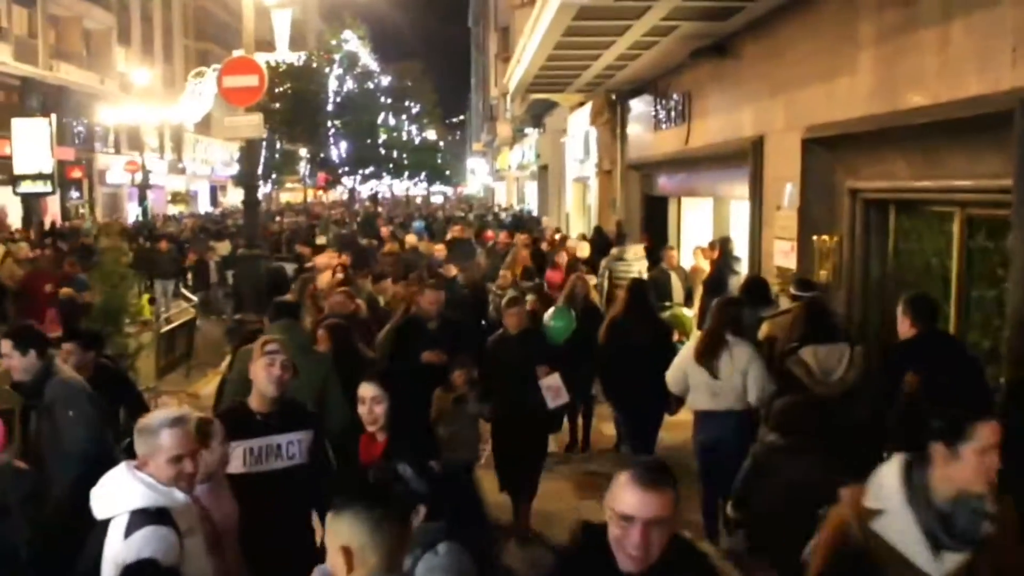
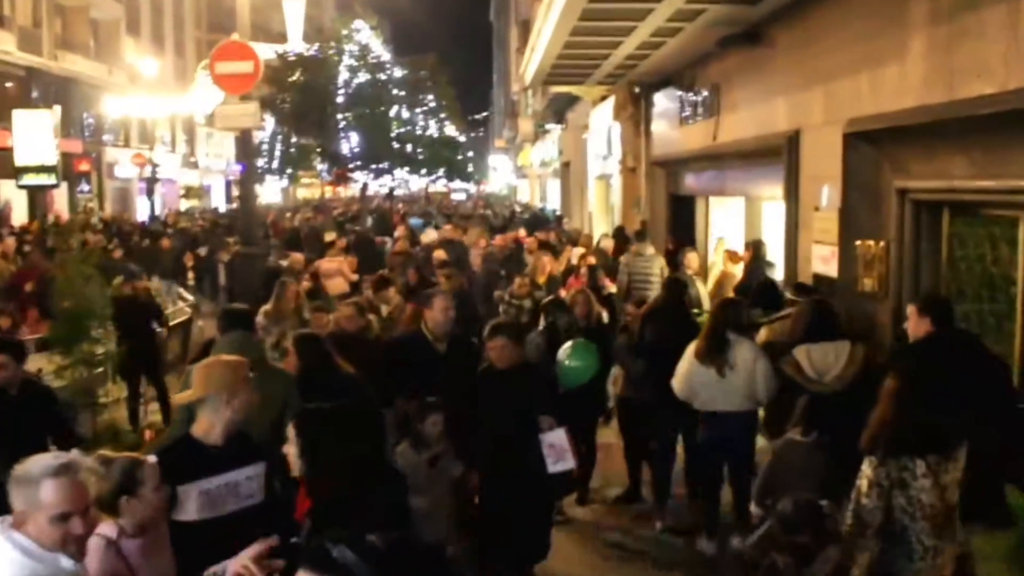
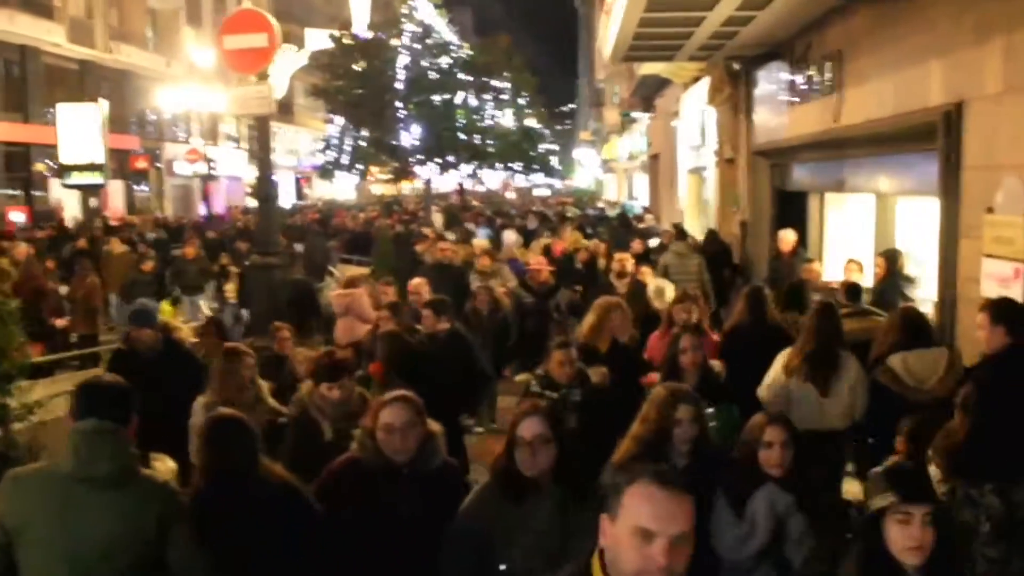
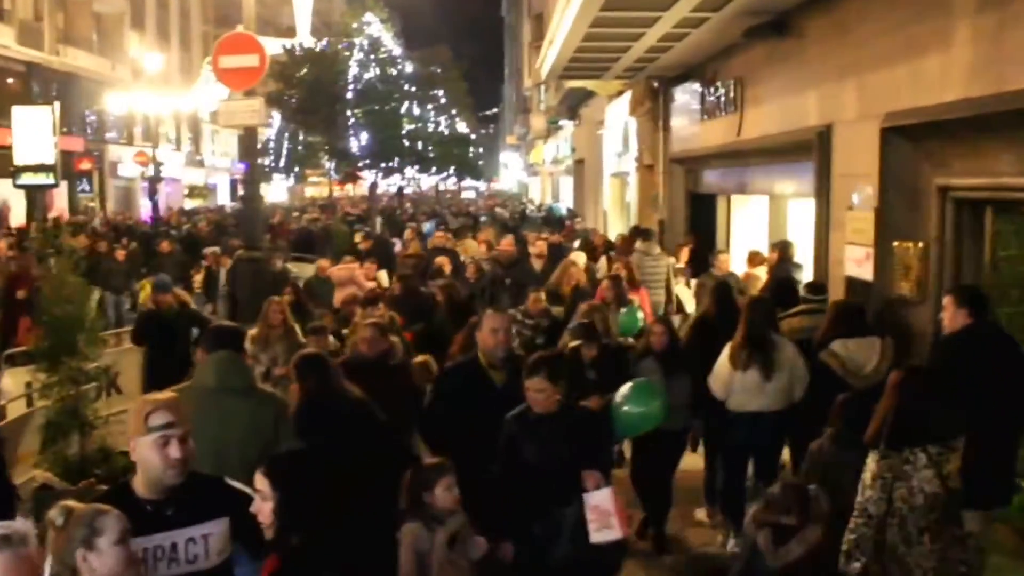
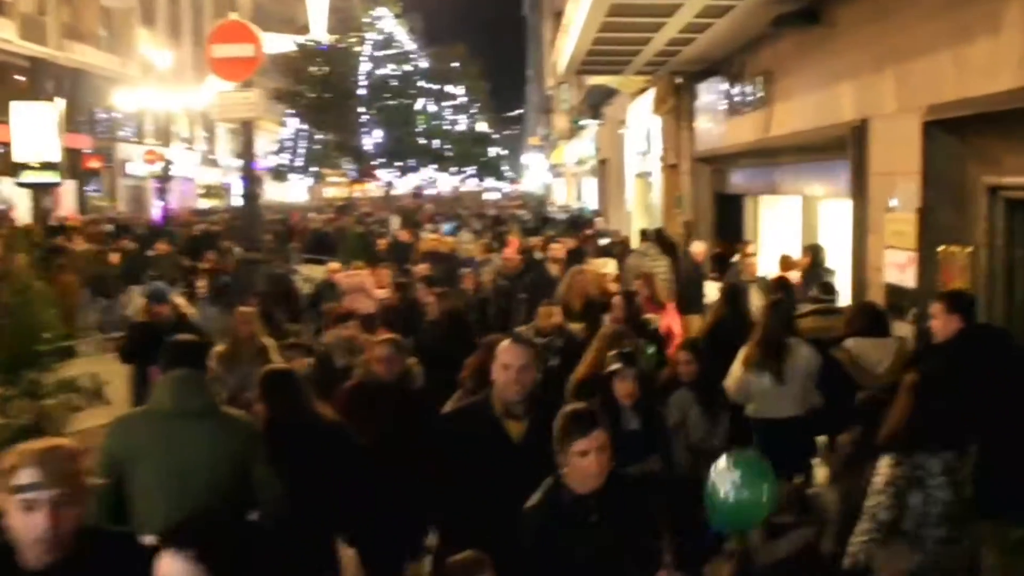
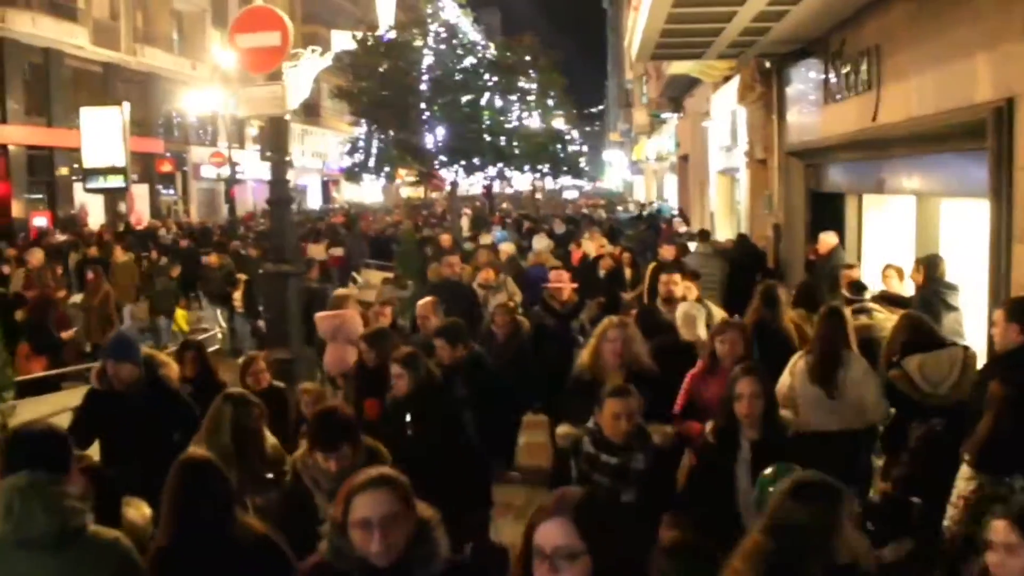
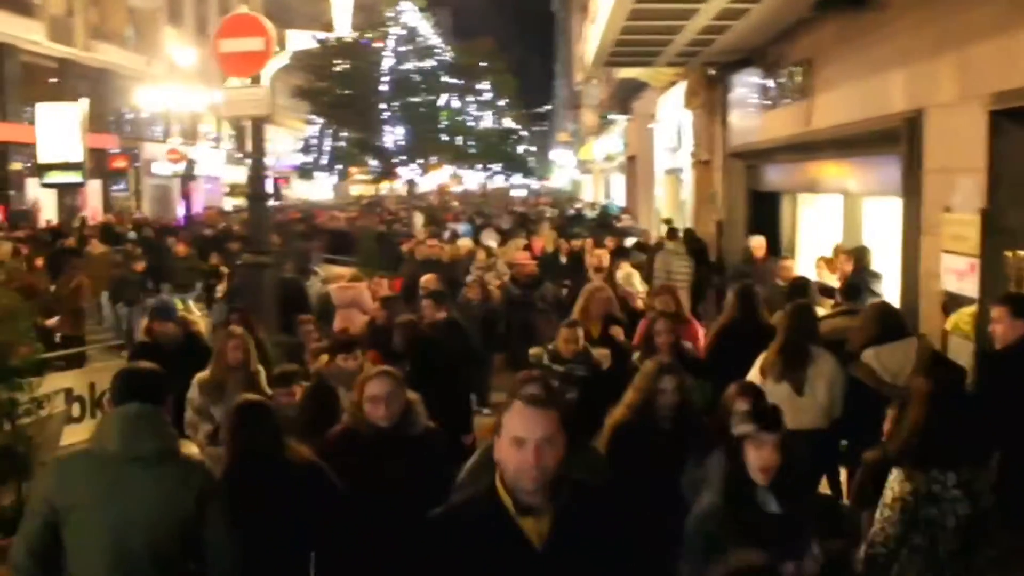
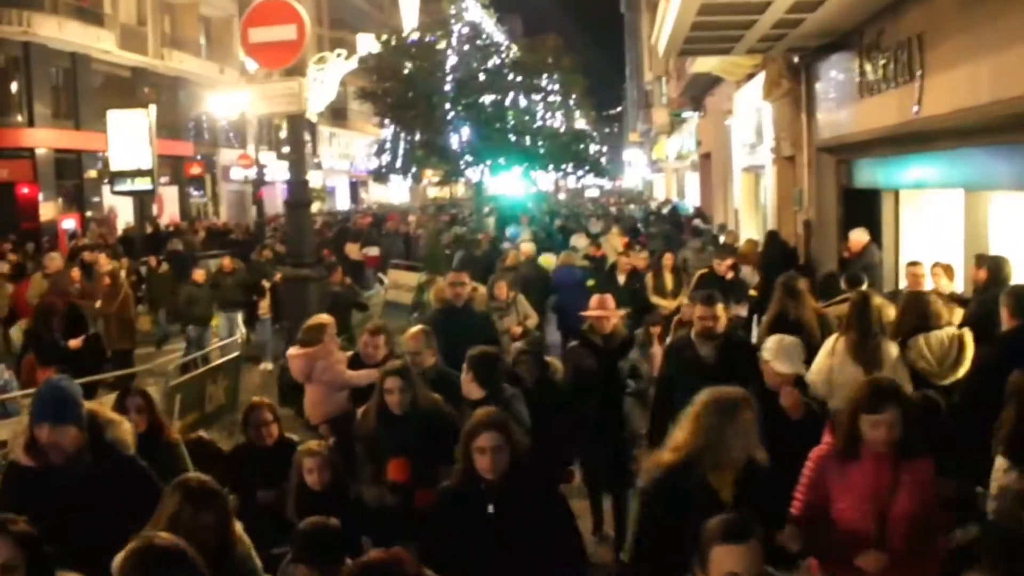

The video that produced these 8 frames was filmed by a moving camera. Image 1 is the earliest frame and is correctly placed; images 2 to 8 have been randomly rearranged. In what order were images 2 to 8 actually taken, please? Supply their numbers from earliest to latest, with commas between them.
2, 4, 5, 7, 3, 6, 8
